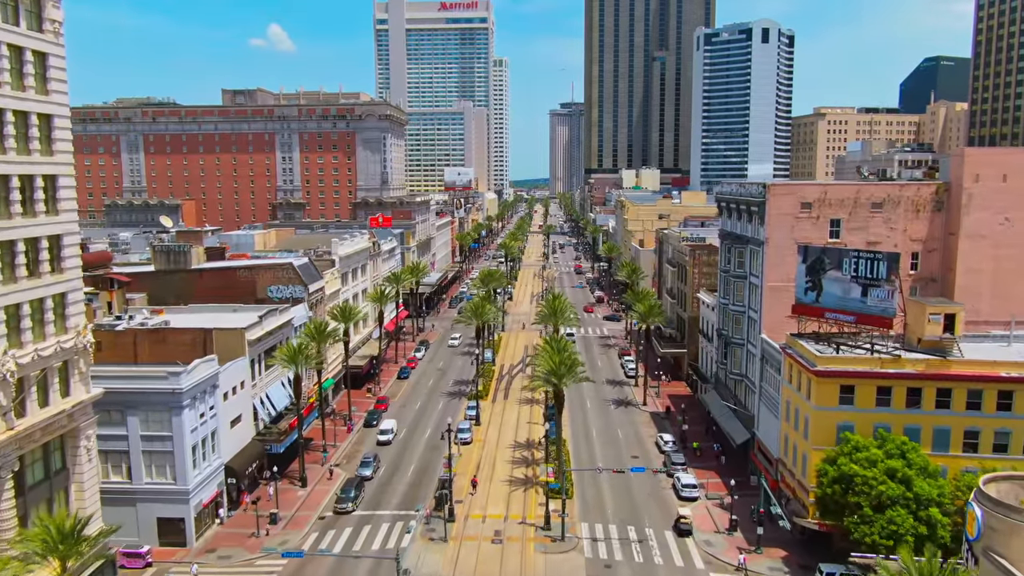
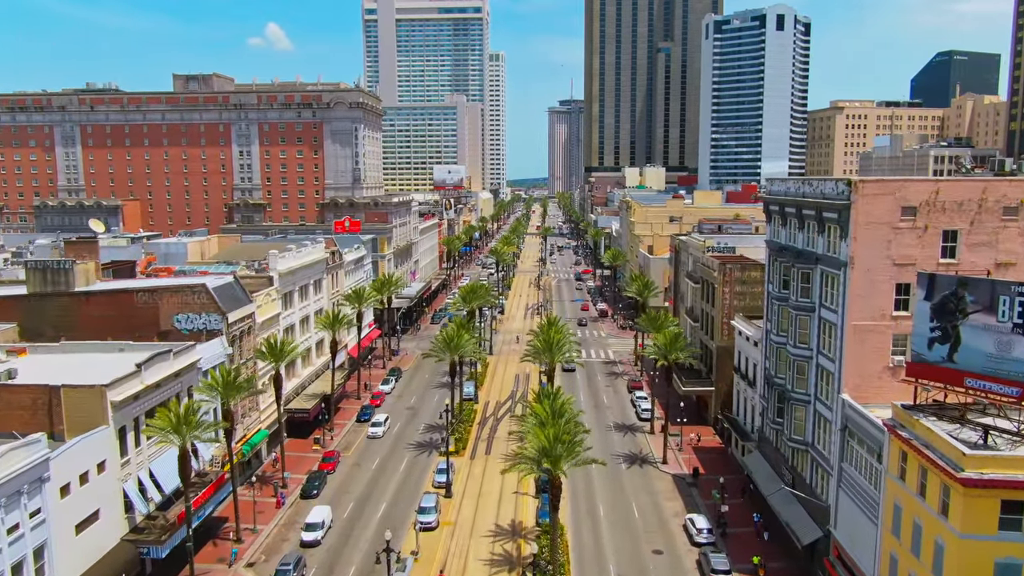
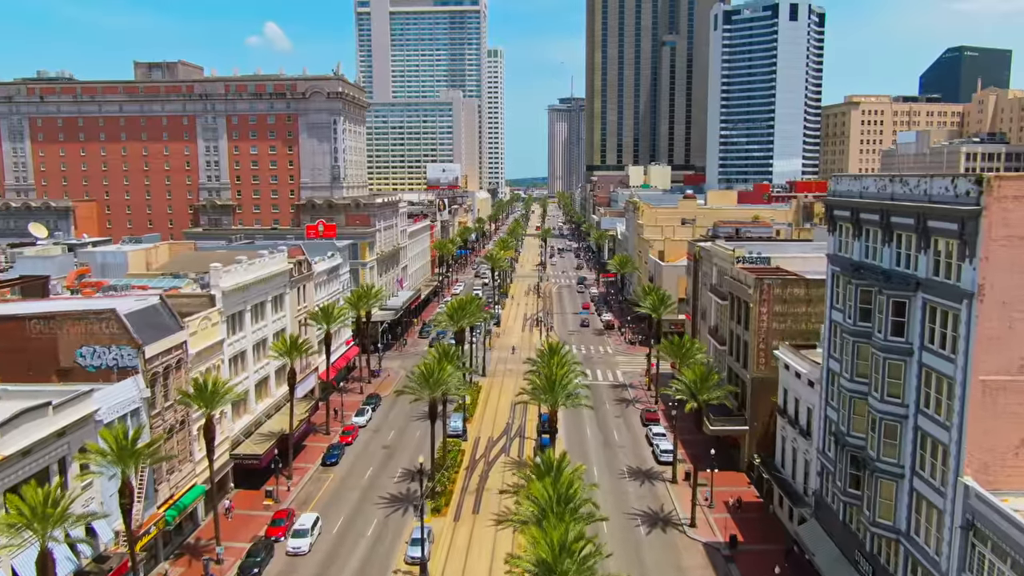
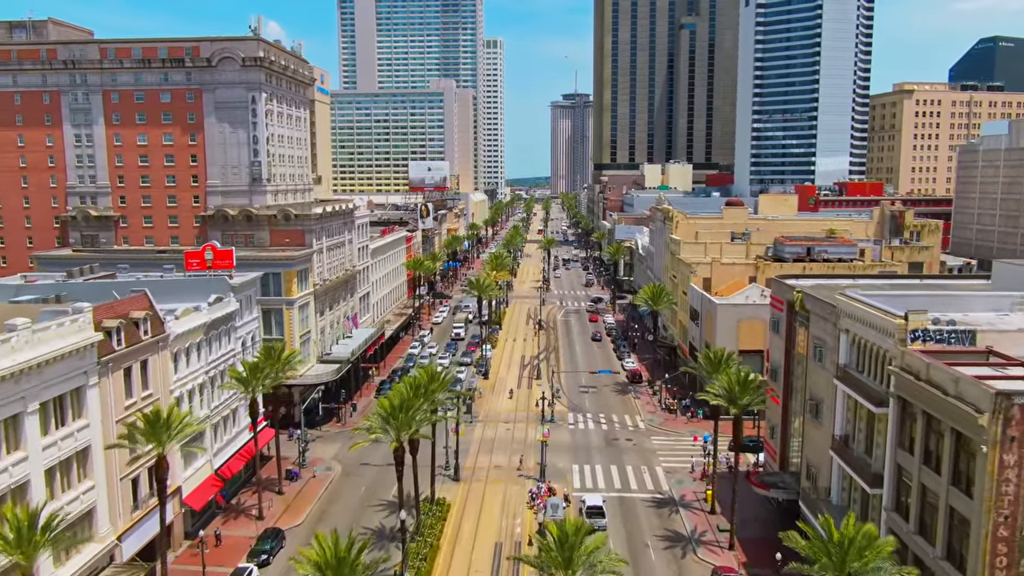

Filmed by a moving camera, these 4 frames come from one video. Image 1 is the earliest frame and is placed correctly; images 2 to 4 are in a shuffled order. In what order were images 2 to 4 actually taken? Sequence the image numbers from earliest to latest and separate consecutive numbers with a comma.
2, 3, 4
